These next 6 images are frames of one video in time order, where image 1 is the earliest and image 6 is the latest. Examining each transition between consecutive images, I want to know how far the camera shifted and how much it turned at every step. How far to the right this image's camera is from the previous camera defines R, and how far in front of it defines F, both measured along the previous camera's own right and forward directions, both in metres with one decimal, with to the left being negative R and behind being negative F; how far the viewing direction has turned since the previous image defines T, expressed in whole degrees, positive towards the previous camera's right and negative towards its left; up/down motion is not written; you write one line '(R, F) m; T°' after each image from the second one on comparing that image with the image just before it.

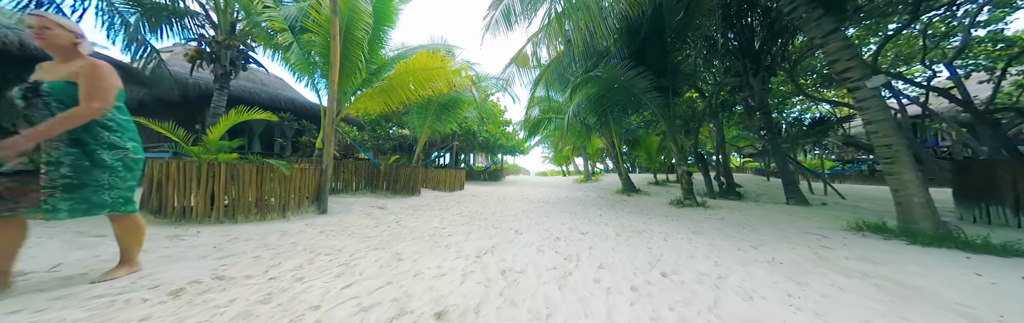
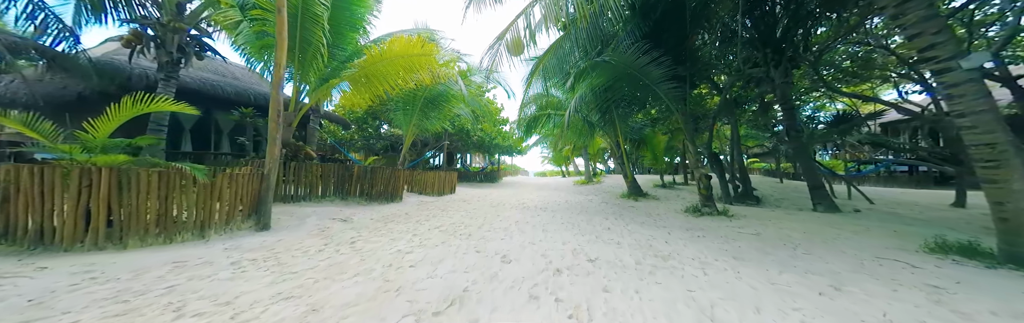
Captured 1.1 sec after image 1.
(+0.1, +0.6) m; 0°
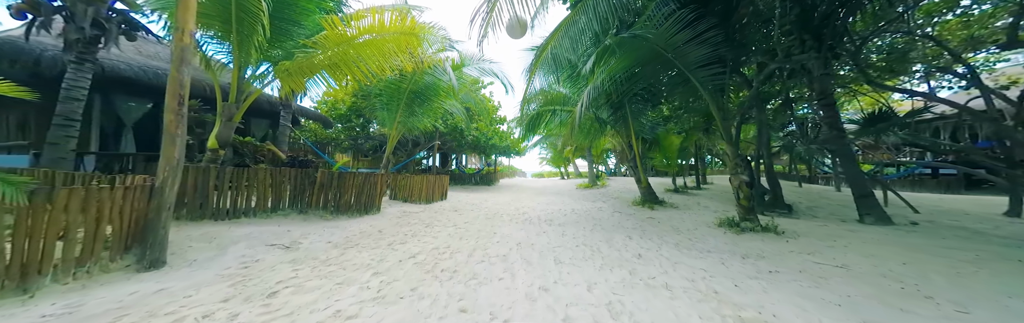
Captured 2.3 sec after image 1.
(0.0, +0.7) m; +1°
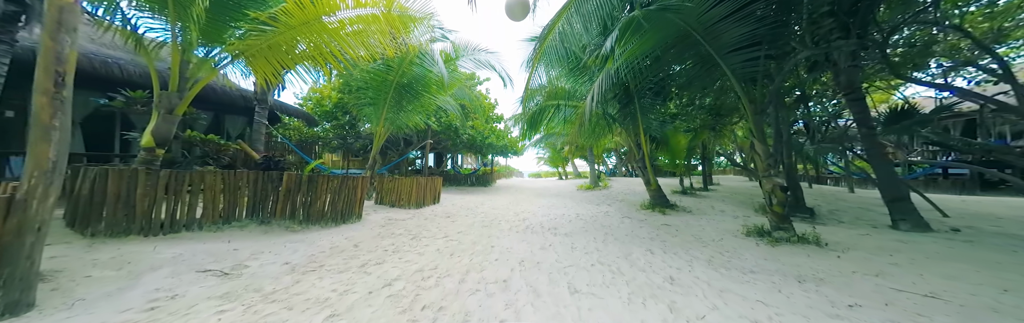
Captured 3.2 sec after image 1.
(0.0, +0.5) m; +1°
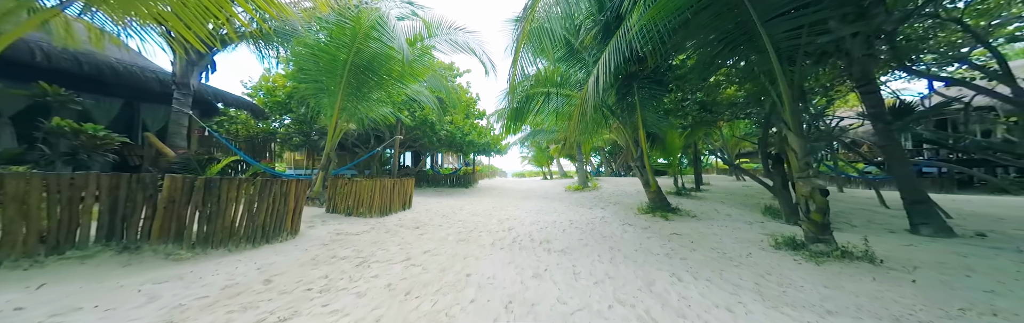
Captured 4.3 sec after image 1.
(0.0, +0.7) m; +4°
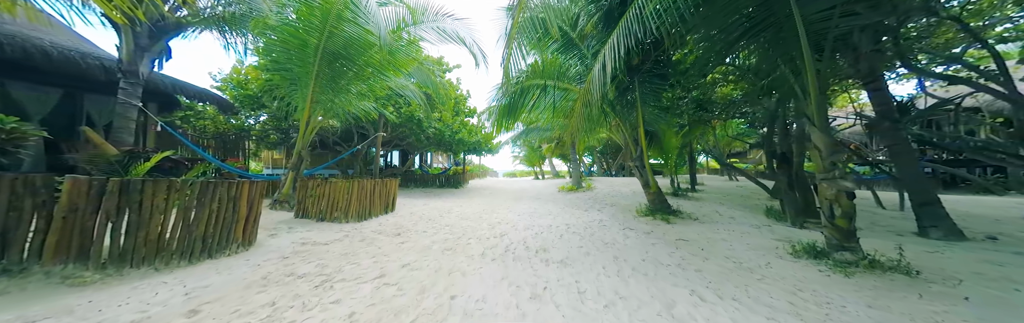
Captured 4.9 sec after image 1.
(0.0, +0.3) m; +2°
